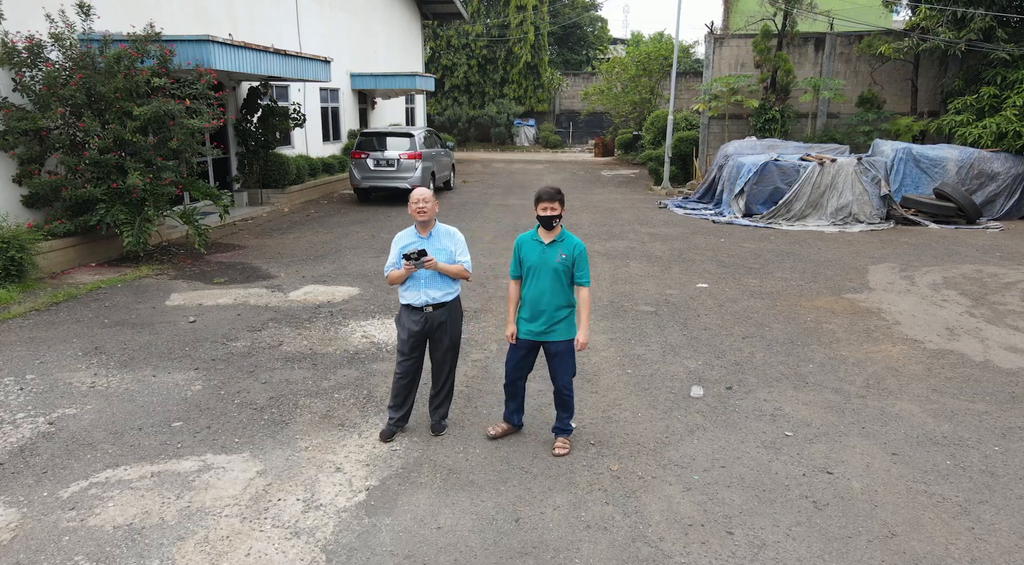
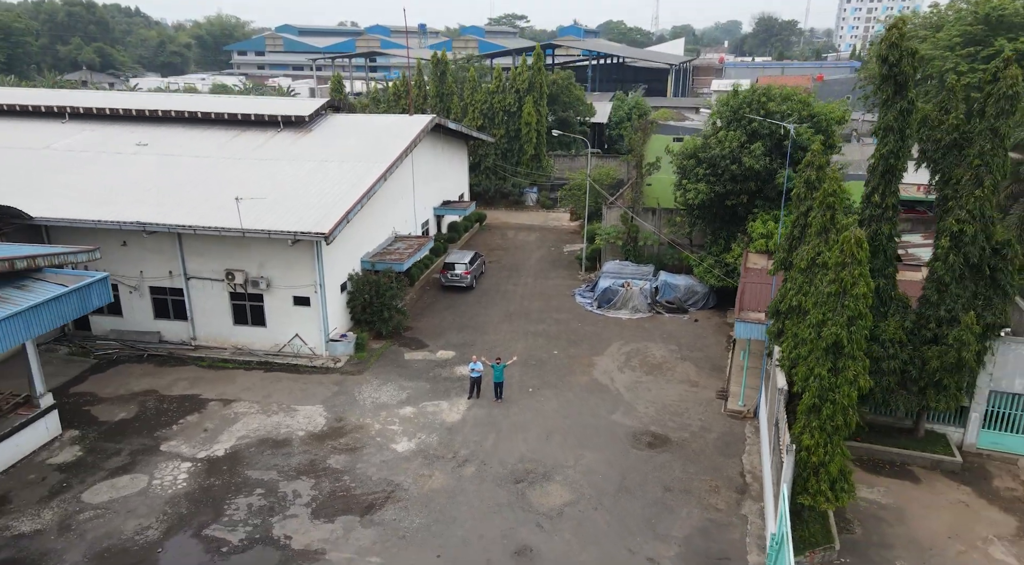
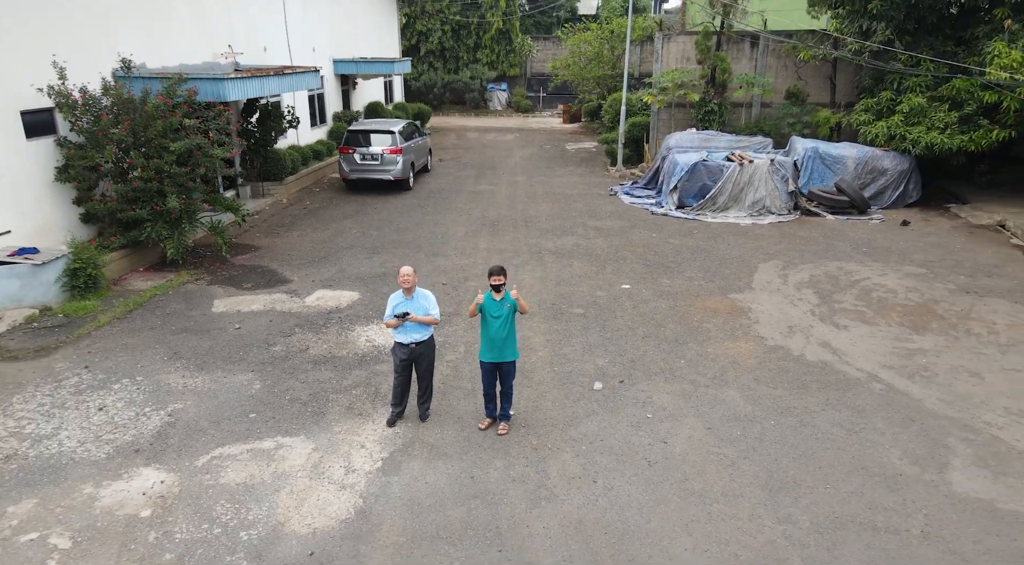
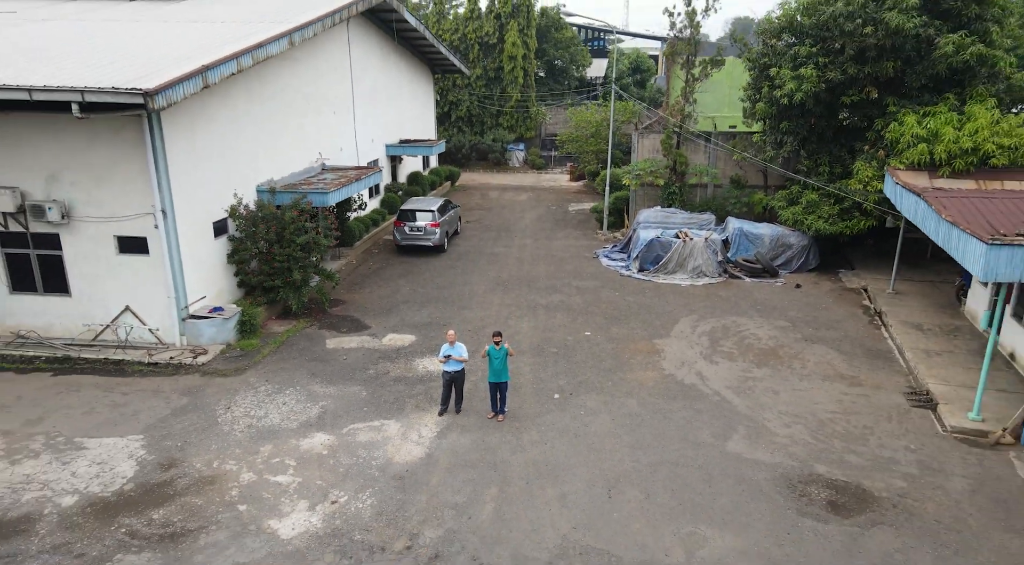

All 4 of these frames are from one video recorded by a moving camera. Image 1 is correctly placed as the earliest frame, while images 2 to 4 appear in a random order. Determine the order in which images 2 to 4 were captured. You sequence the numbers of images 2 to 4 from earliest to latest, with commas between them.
3, 4, 2
